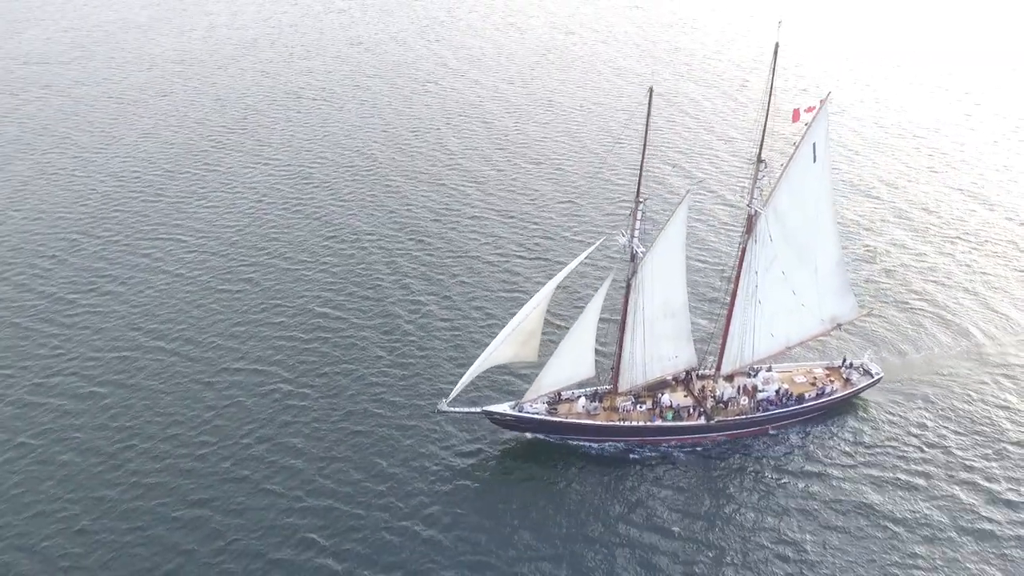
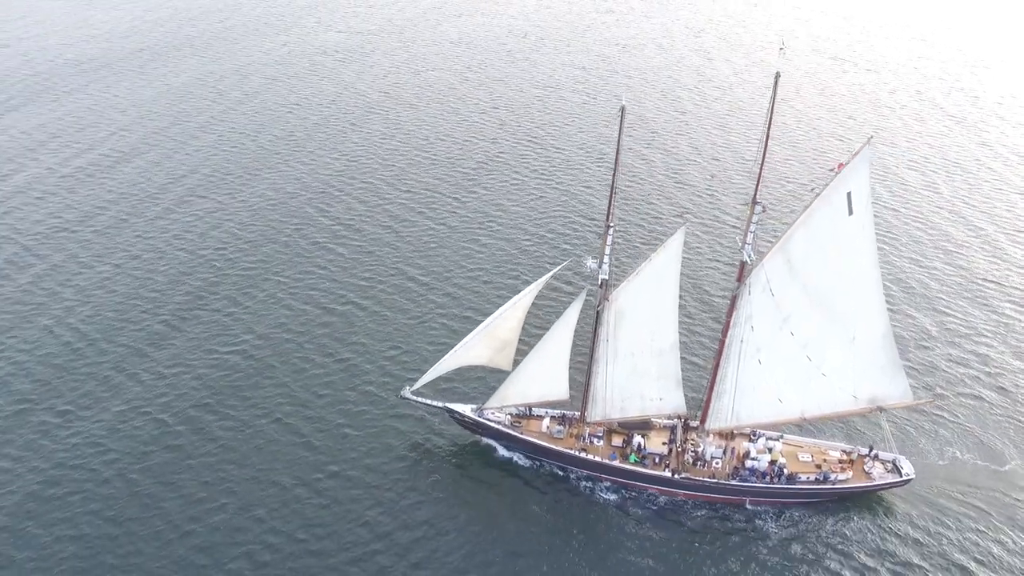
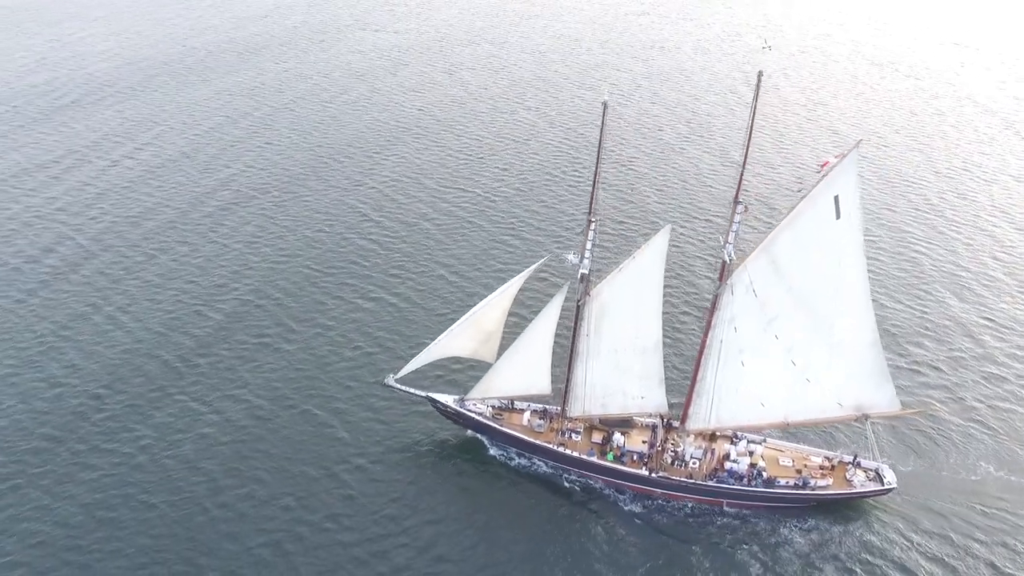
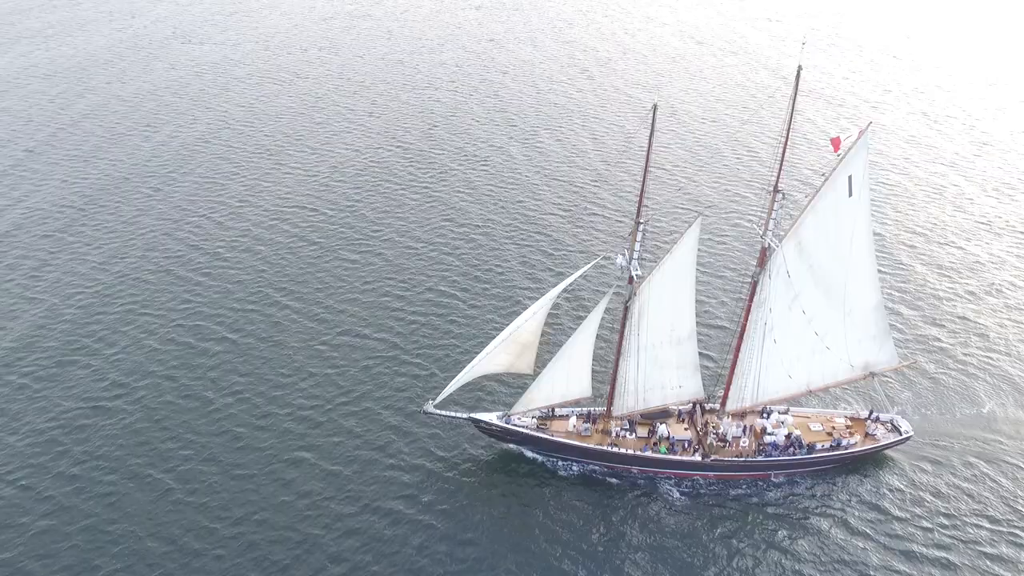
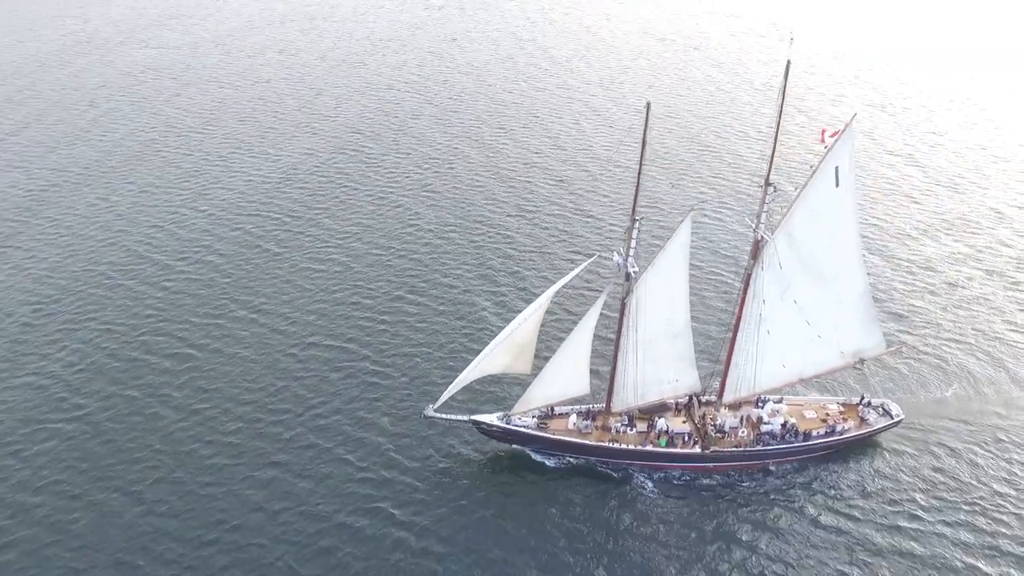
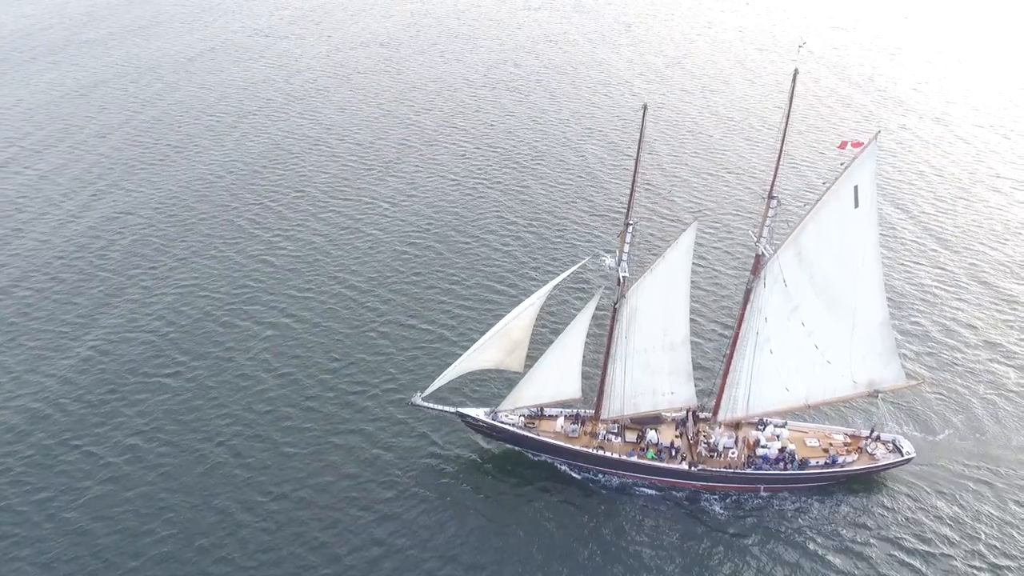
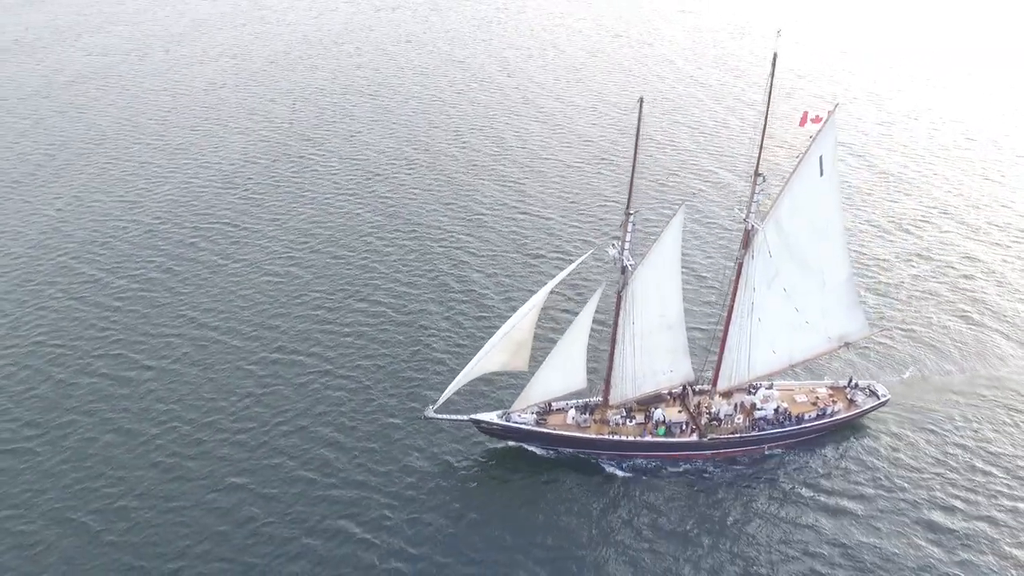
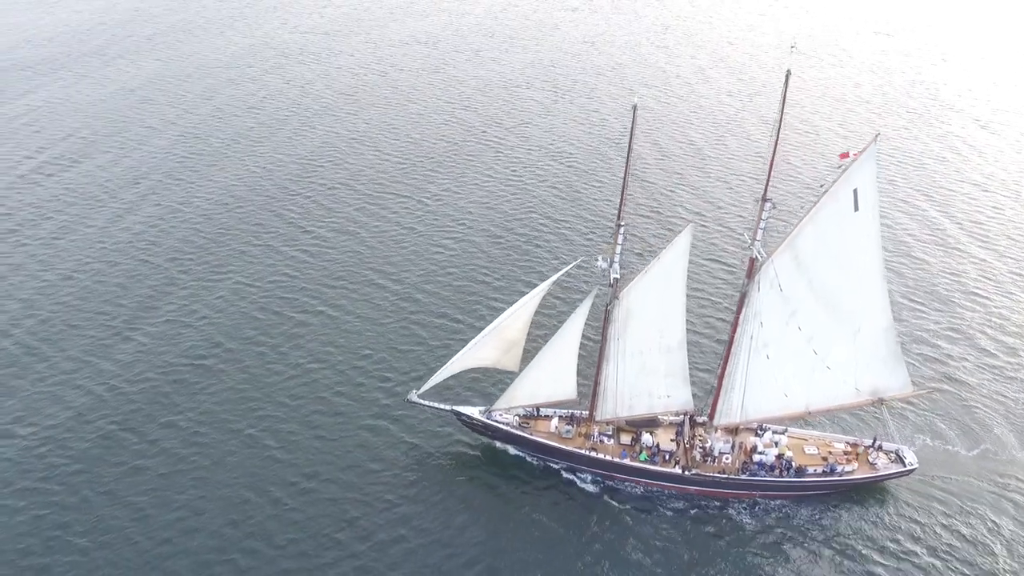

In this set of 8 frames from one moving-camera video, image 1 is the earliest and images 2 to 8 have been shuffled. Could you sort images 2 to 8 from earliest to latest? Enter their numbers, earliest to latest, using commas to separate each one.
7, 5, 4, 6, 8, 2, 3
